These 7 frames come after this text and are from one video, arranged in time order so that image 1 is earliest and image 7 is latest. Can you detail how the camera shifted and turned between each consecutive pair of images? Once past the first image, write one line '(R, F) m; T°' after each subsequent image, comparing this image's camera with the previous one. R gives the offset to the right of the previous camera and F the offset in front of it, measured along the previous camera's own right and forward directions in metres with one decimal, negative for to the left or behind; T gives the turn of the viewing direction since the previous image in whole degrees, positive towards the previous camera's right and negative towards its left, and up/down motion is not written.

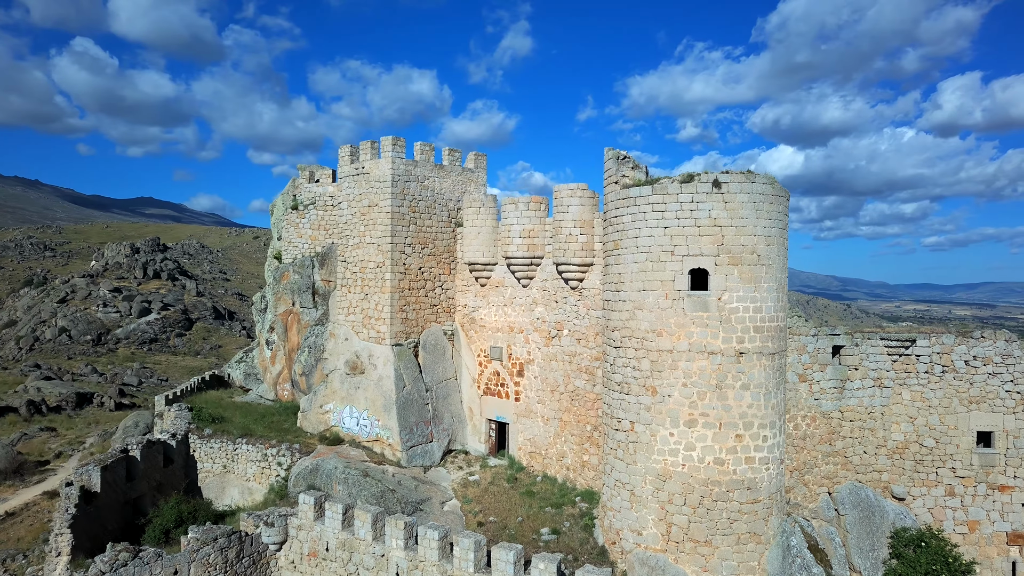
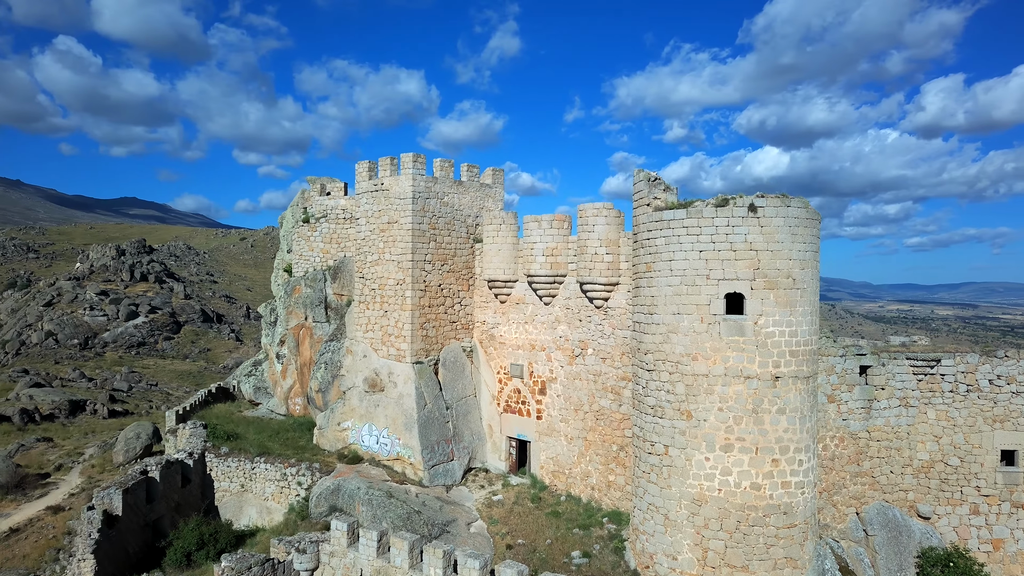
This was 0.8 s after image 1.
(-0.6, 0.0) m; 0°
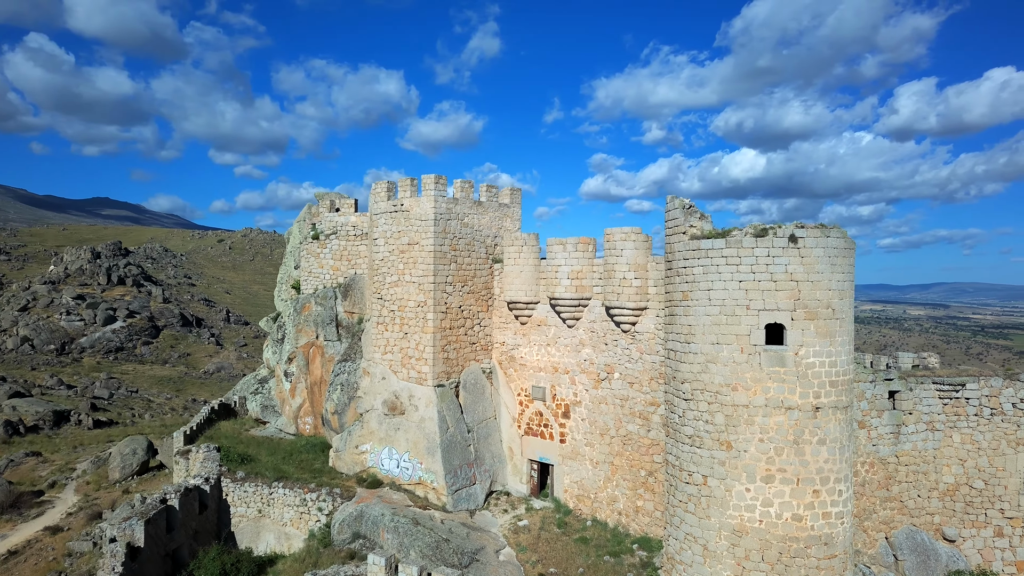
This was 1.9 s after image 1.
(-0.7, +0.1) m; +1°
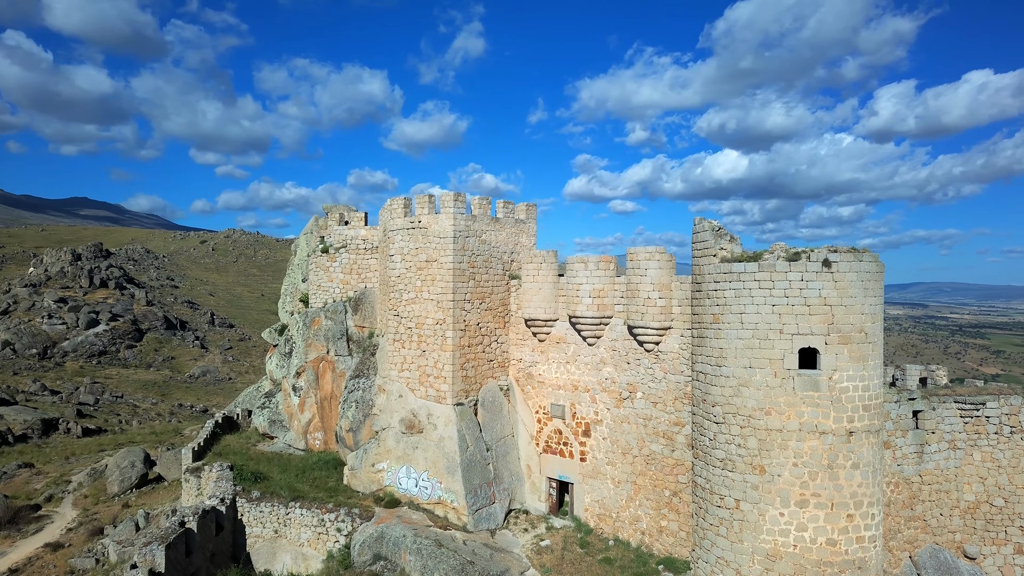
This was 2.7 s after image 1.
(-0.6, 0.0) m; +1°
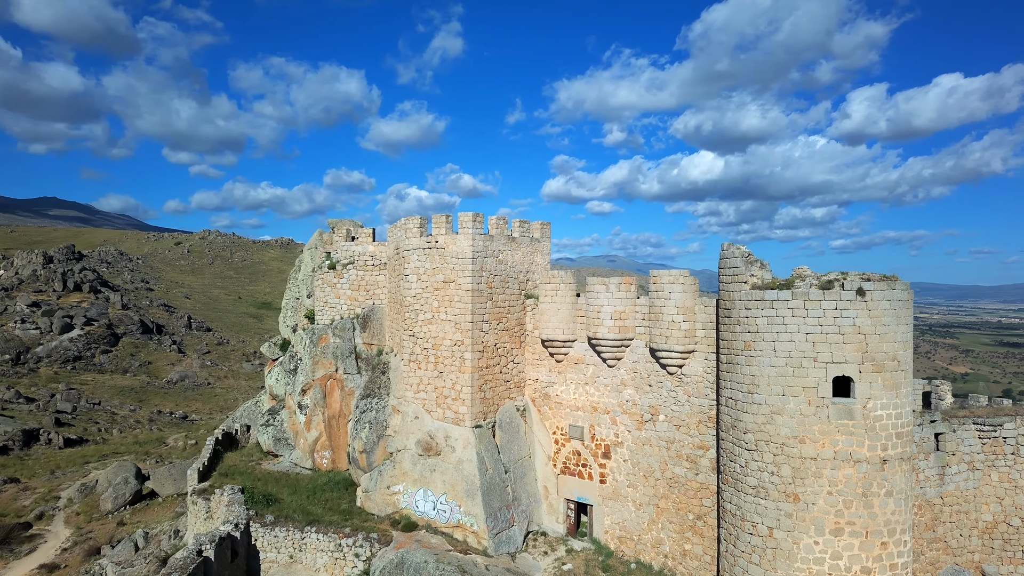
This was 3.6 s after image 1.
(-0.7, 0.0) m; +1°
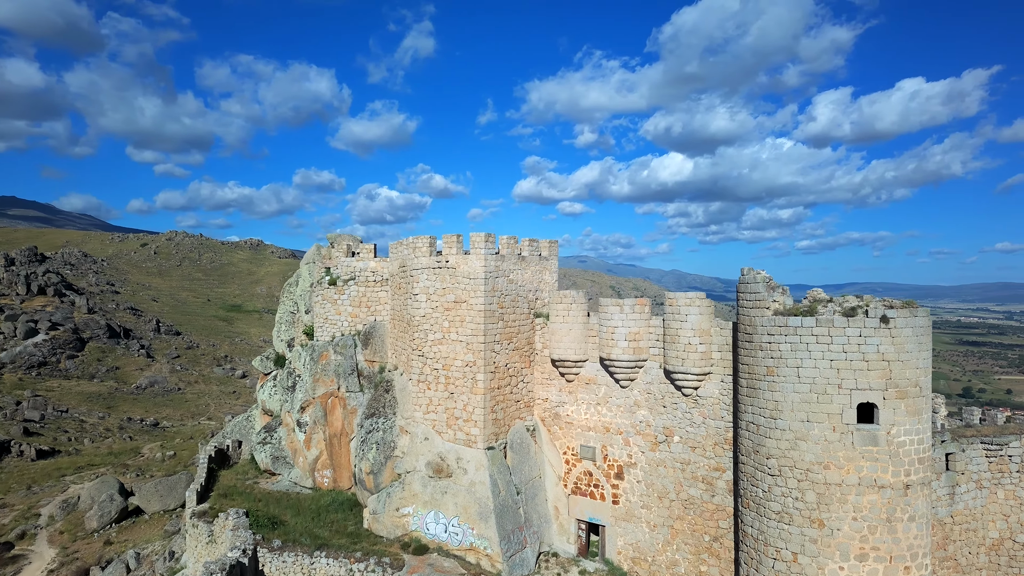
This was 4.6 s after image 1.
(-0.6, 0.0) m; +2°
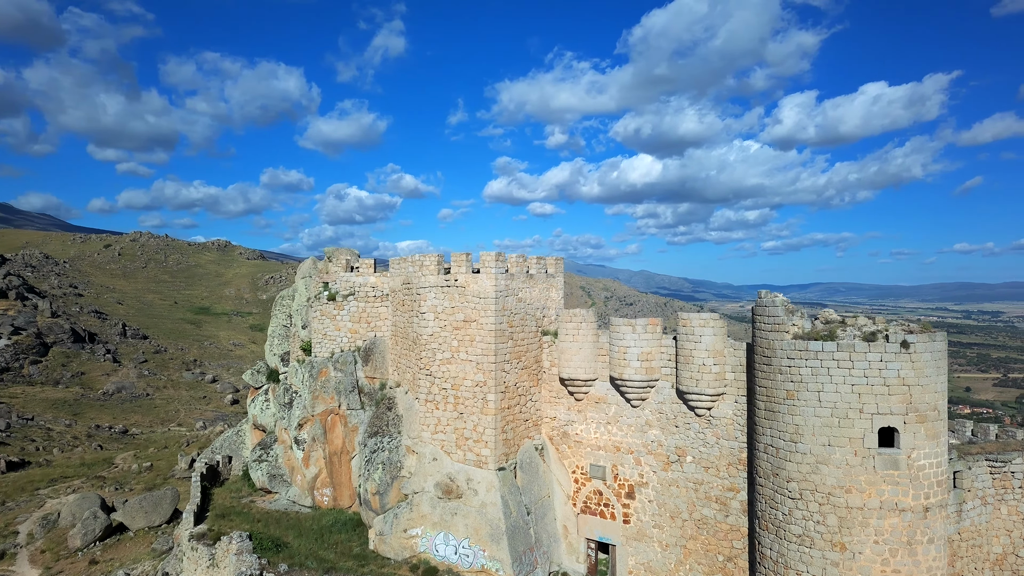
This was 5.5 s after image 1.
(-0.6, +0.1) m; +2°
